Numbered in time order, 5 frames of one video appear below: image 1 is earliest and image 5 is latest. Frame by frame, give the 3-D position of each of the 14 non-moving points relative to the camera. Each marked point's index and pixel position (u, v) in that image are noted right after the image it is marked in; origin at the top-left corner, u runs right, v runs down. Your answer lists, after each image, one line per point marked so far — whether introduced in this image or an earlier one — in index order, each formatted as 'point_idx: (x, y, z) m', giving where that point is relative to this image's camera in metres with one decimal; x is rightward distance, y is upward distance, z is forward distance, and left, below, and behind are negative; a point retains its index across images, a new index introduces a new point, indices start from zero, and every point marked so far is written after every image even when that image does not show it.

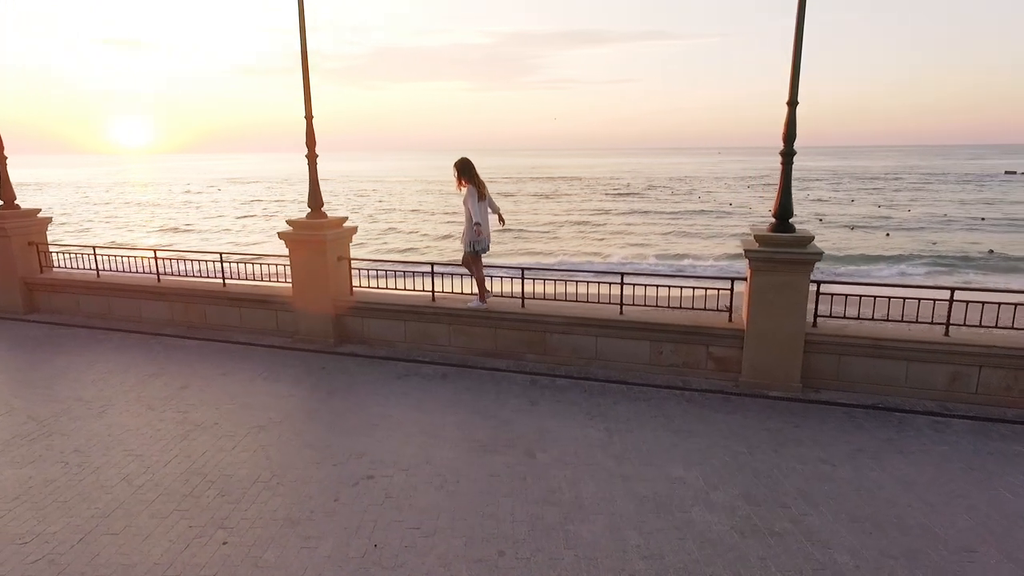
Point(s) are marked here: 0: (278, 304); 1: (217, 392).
0: (-2.9, -0.2, +7.6) m
1: (-2.8, -1.0, +5.9) m
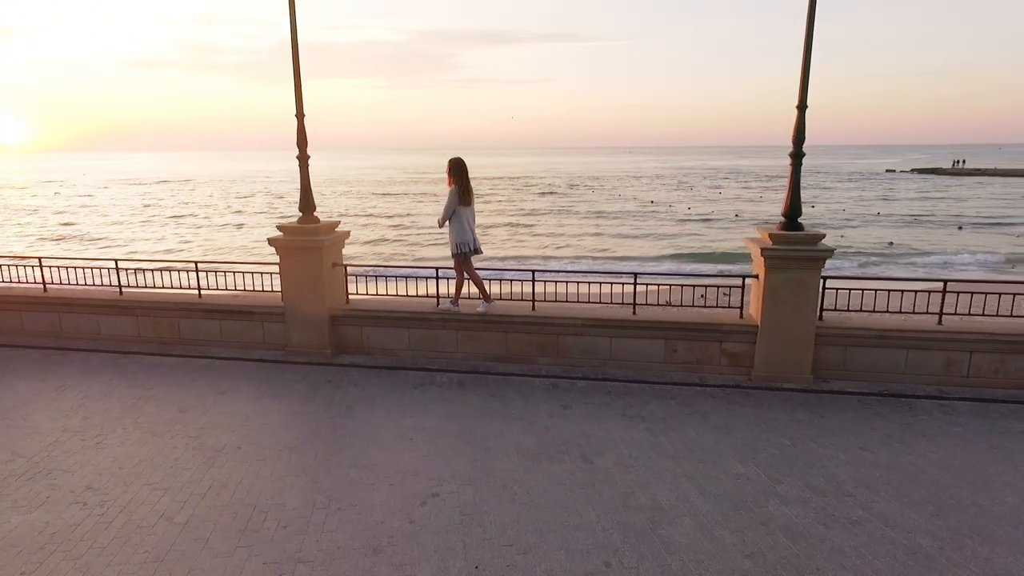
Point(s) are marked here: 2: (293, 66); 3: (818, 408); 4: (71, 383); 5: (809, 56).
0: (-2.9, -0.3, +7.1) m
1: (-2.6, -1.1, +5.5) m
2: (-2.4, +2.4, +6.6) m
3: (+2.8, -1.1, +5.6) m
4: (-4.5, -1.0, +6.2) m
5: (+2.8, +2.2, +5.8) m
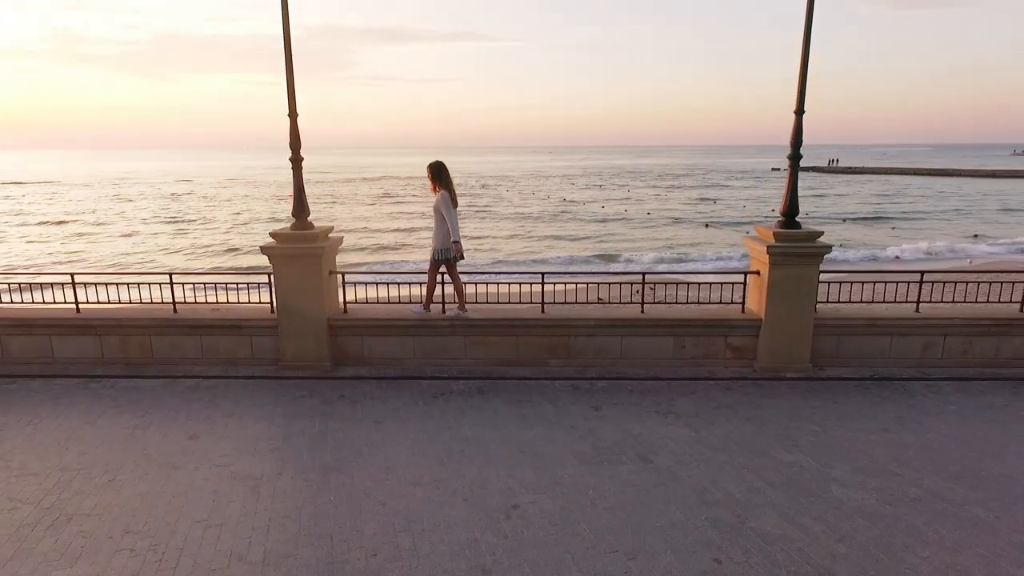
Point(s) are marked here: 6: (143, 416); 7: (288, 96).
0: (-2.8, -0.4, +6.7) m
1: (-2.2, -1.2, +5.1) m
2: (-2.3, +2.3, +6.2) m
3: (+3.1, -1.0, +6.0) m
4: (-4.2, -1.1, +5.5) m
5: (+3.0, +2.3, +6.2) m
6: (-3.3, -1.1, +5.5) m
7: (-2.3, +2.0, +6.3) m
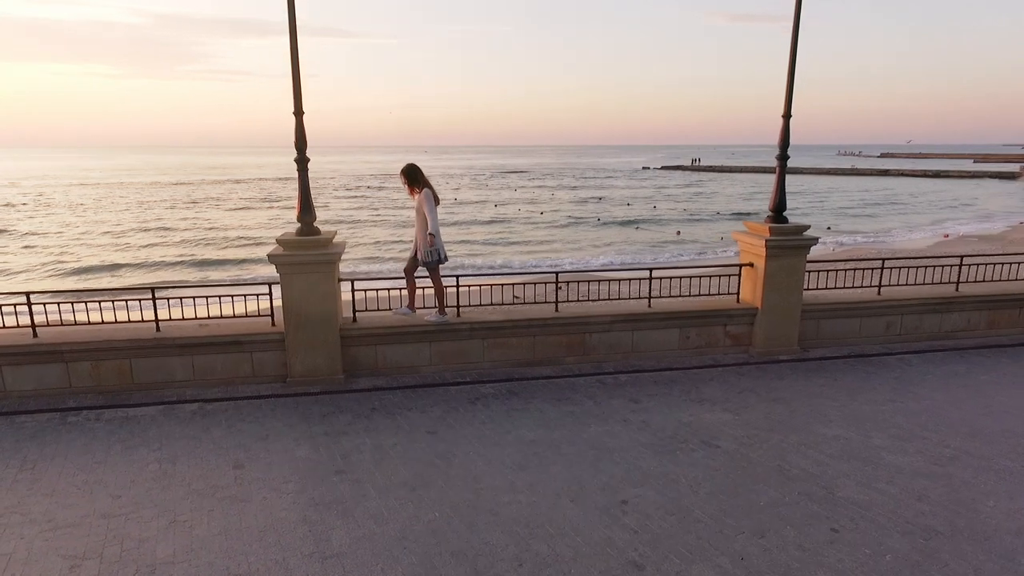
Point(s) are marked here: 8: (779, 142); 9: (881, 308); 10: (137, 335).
0: (-2.5, -0.5, +6.1) m
1: (-1.7, -1.3, +4.7) m
2: (-2.1, +2.2, +5.8) m
3: (+3.3, -0.9, +6.6) m
4: (-3.7, -1.3, +4.7) m
5: (+3.1, +2.4, +6.8) m
6: (-2.8, -1.3, +4.9) m
7: (-2.1, +1.9, +5.9) m
8: (+3.0, +1.6, +6.9) m
9: (+4.4, -0.2, +7.4) m
10: (-3.7, -0.5, +6.0) m
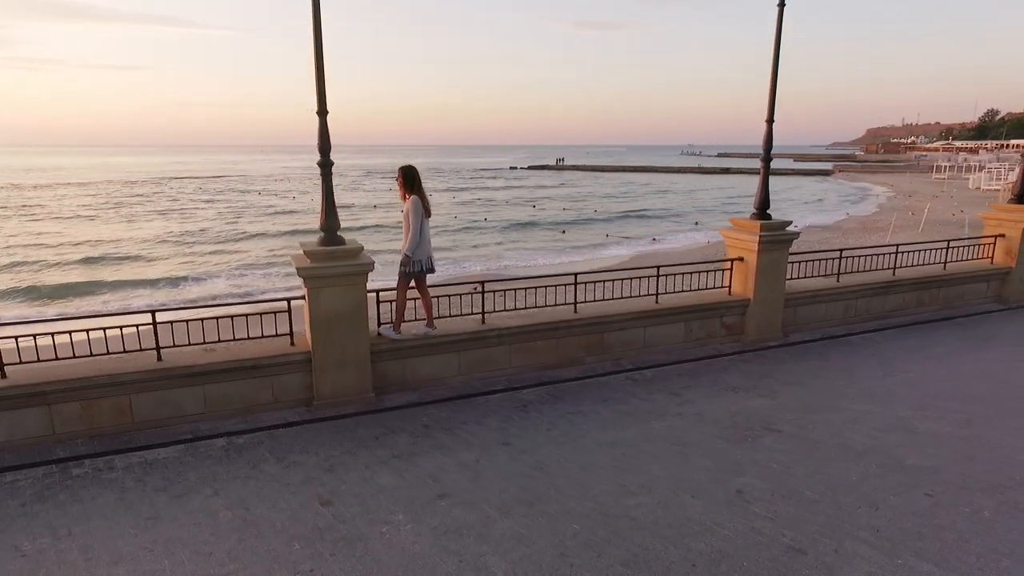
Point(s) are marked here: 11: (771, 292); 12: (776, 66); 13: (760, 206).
0: (-2.1, -0.7, +5.6) m
1: (-0.9, -1.4, +4.3) m
2: (-1.7, +2.1, +5.3) m
3: (+3.6, -0.8, +7.2) m
4: (-2.9, -1.5, +3.9) m
5: (+3.1, +2.5, +7.3) m
6: (-2.1, -1.4, +4.3) m
7: (-1.7, +1.7, +5.4) m
8: (+3.0, +1.7, +7.4) m
9: (+4.4, -0.1, +8.2) m
10: (-3.2, -0.7, +5.2) m
11: (+3.2, -0.1, +7.6) m
12: (+3.1, +2.6, +7.3) m
13: (+3.0, +1.0, +7.5) m
